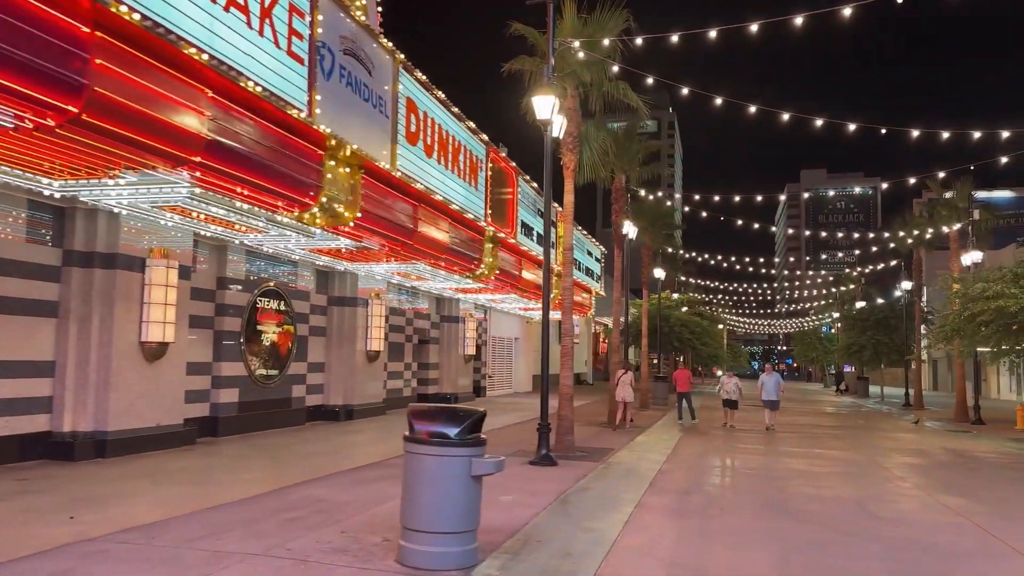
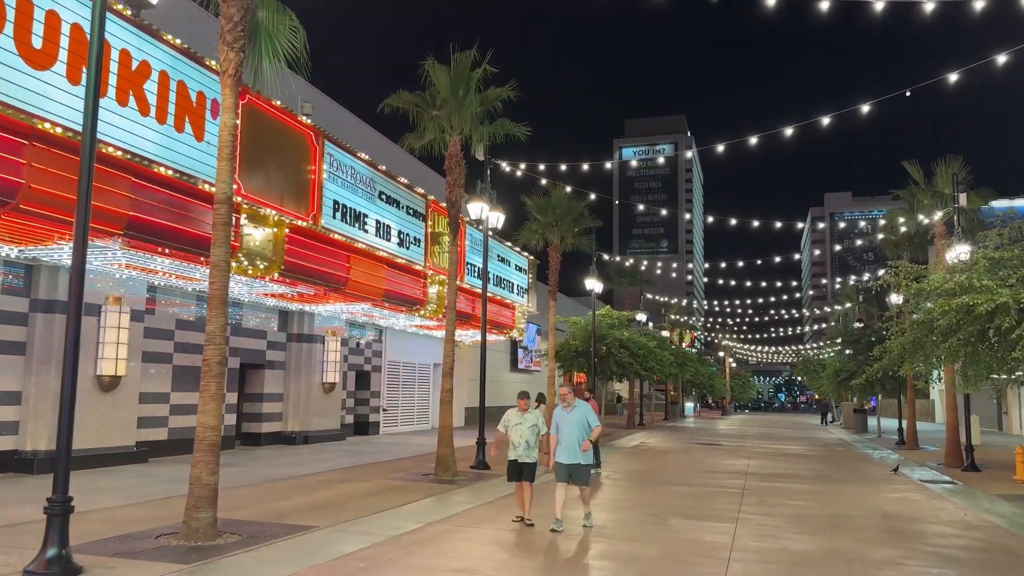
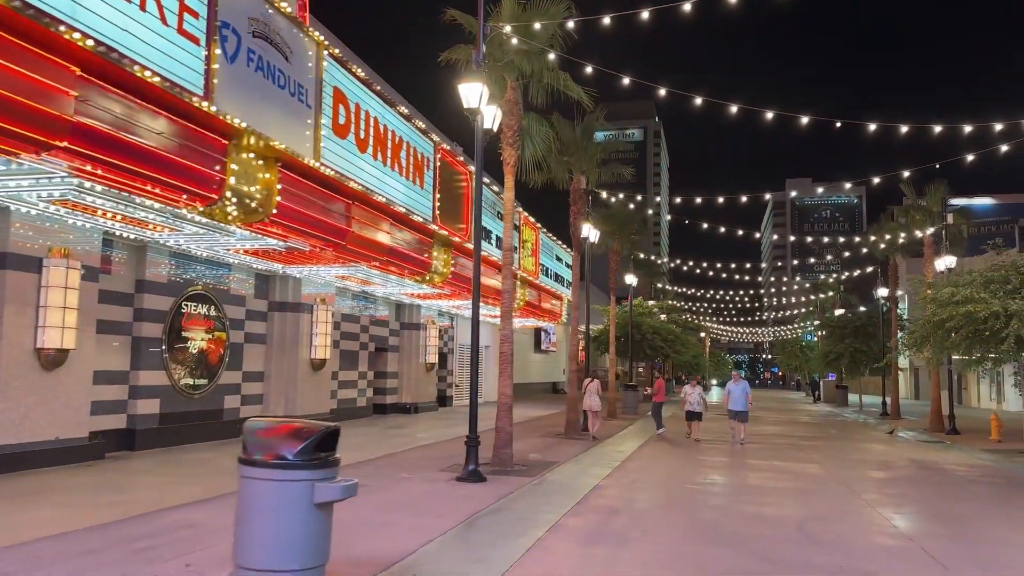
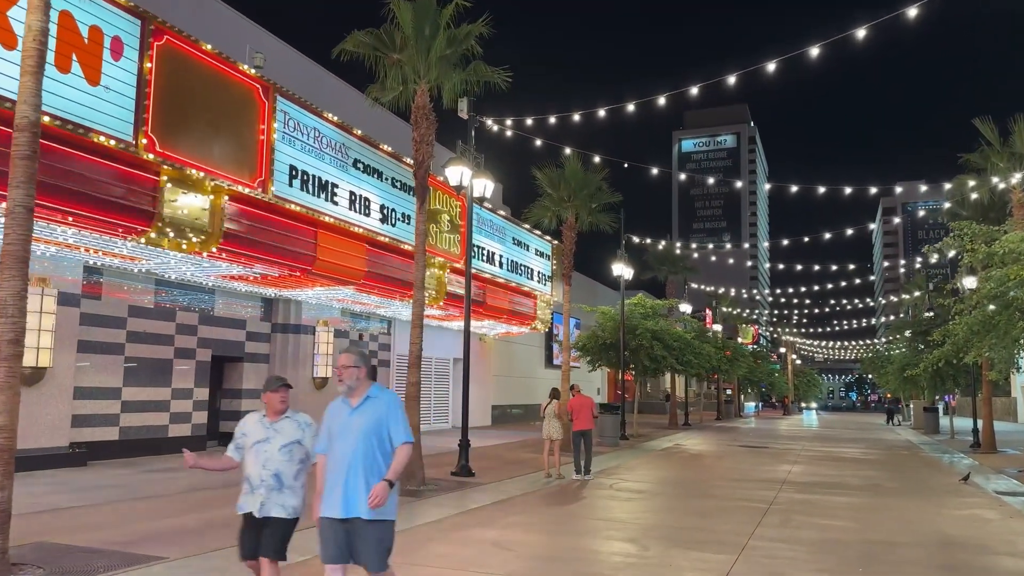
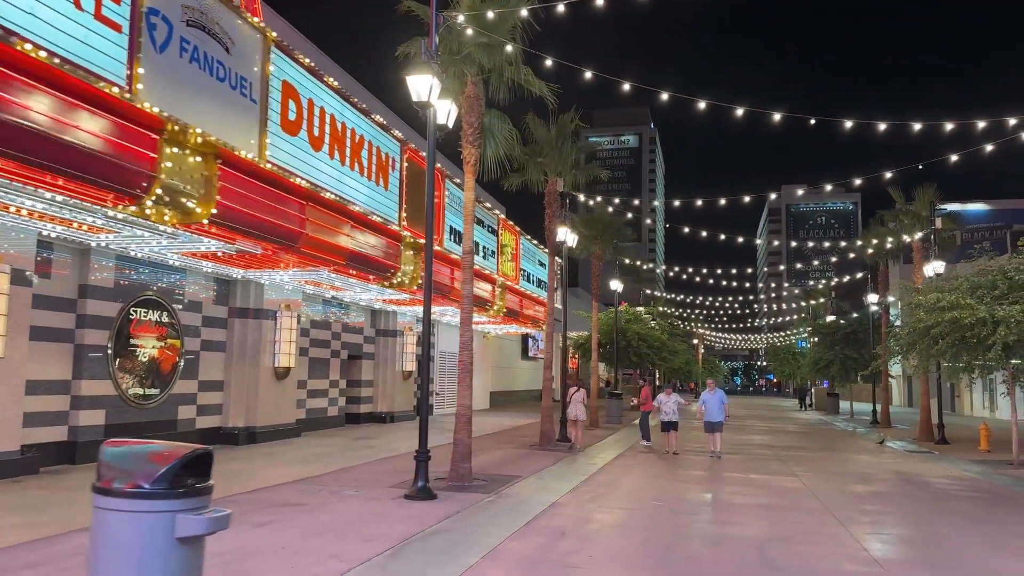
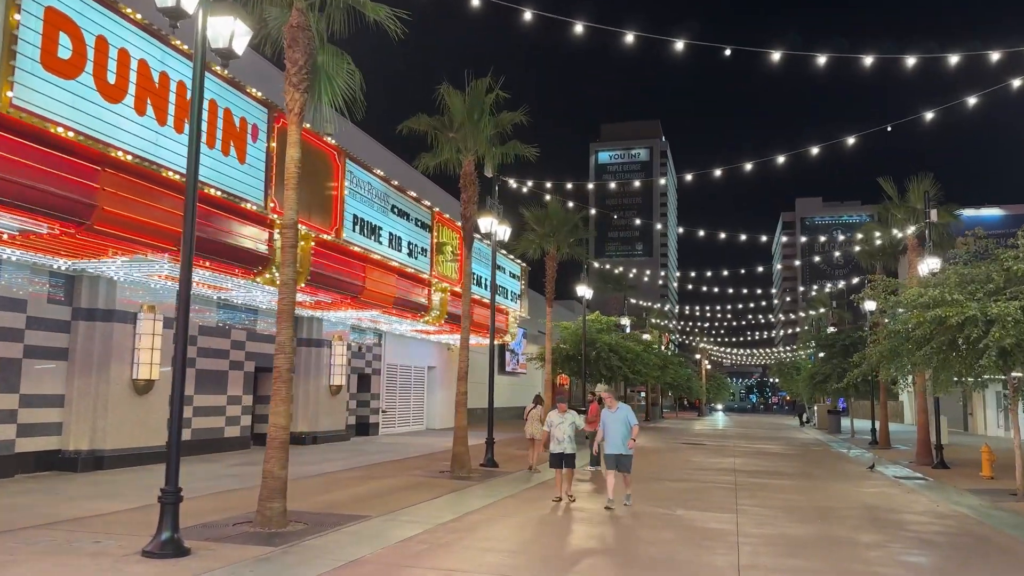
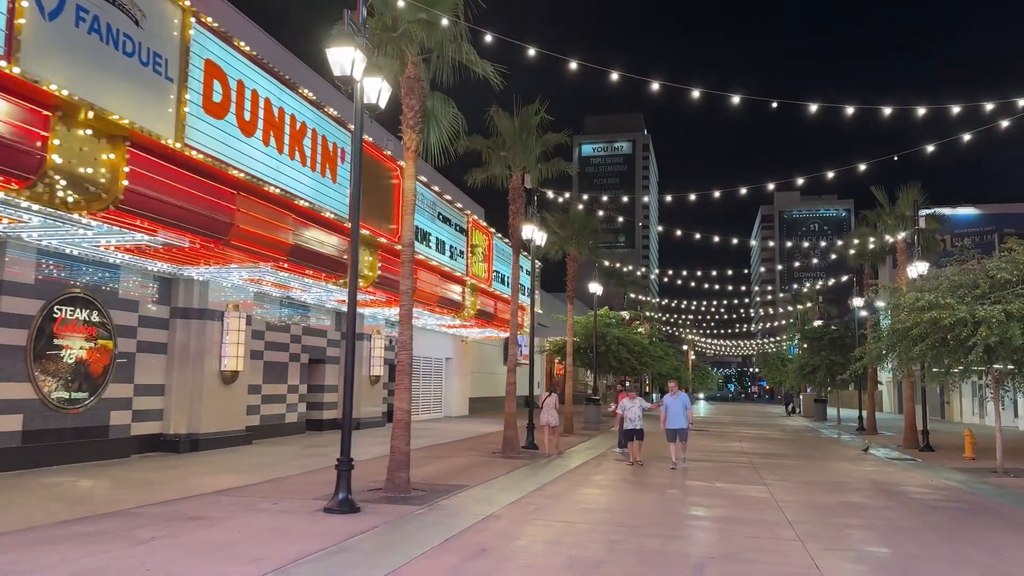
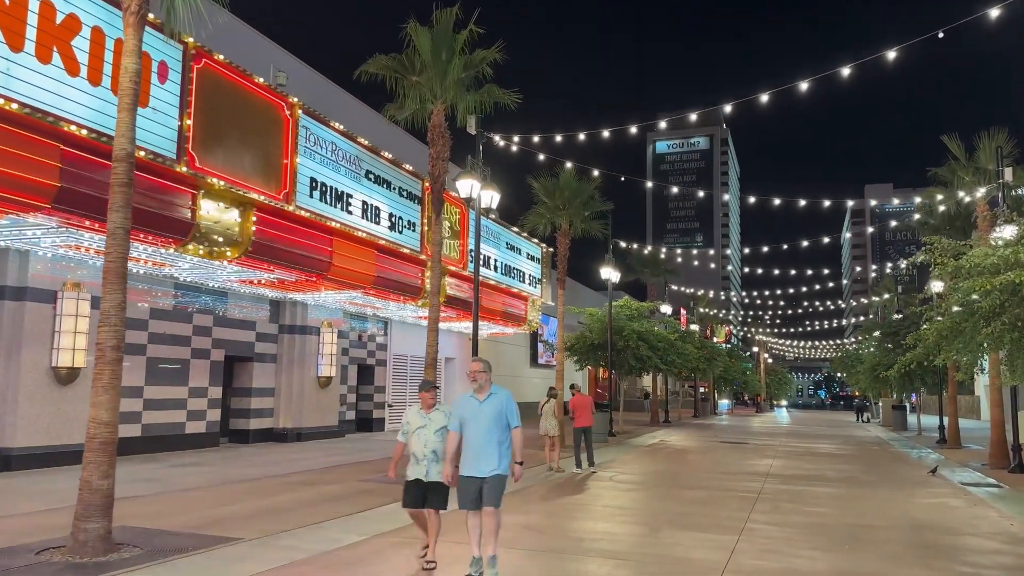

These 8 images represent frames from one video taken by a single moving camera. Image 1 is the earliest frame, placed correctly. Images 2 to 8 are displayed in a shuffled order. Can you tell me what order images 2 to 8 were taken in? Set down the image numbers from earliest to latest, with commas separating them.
3, 5, 7, 6, 2, 8, 4
